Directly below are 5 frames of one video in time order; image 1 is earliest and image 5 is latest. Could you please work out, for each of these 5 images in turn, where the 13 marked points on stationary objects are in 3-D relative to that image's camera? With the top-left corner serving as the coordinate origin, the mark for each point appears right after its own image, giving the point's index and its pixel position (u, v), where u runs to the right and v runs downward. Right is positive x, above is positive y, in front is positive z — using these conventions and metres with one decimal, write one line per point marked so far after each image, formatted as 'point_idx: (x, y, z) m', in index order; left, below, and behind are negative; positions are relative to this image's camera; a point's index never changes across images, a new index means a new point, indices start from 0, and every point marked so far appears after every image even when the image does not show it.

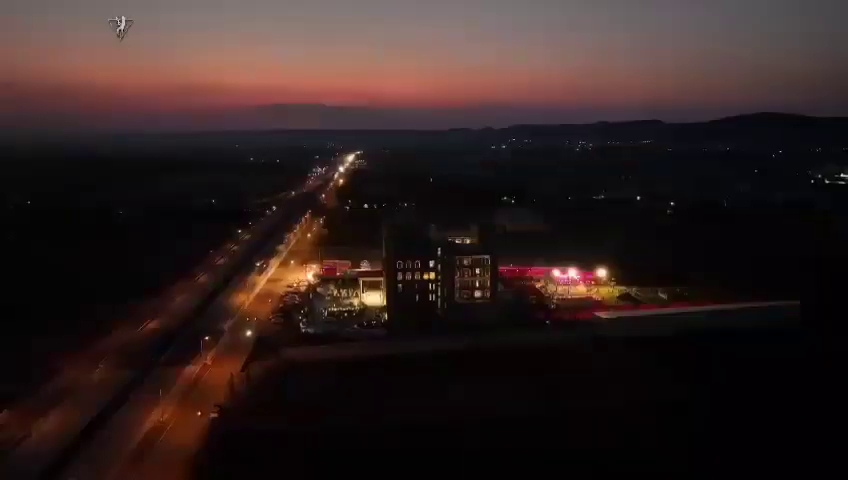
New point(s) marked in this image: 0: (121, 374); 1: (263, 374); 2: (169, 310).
0: (-5.6, -2.4, +11.5) m
1: (-3.0, -2.5, +11.8) m
2: (-6.2, -1.7, +15.4) m
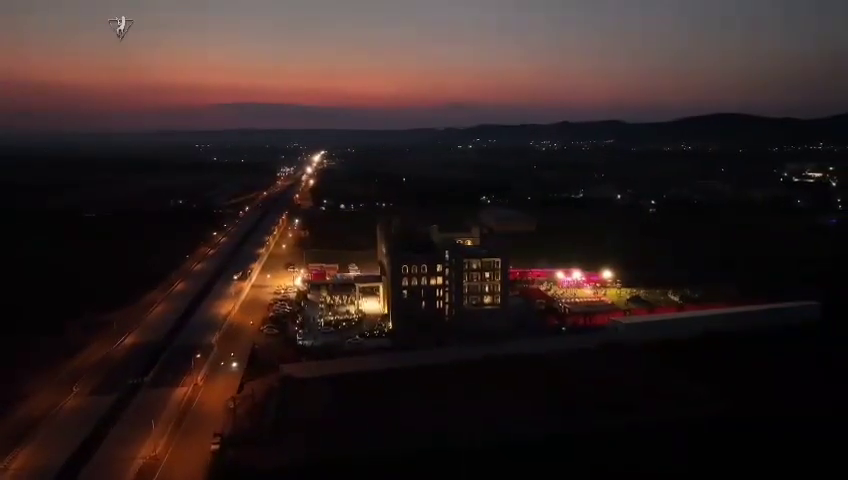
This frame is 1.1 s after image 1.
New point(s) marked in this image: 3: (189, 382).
0: (-5.2, -2.5, +10.1) m
1: (-2.7, -2.6, +10.5) m
2: (-6.1, -1.8, +13.9) m
3: (-4.0, -2.4, +10.7) m
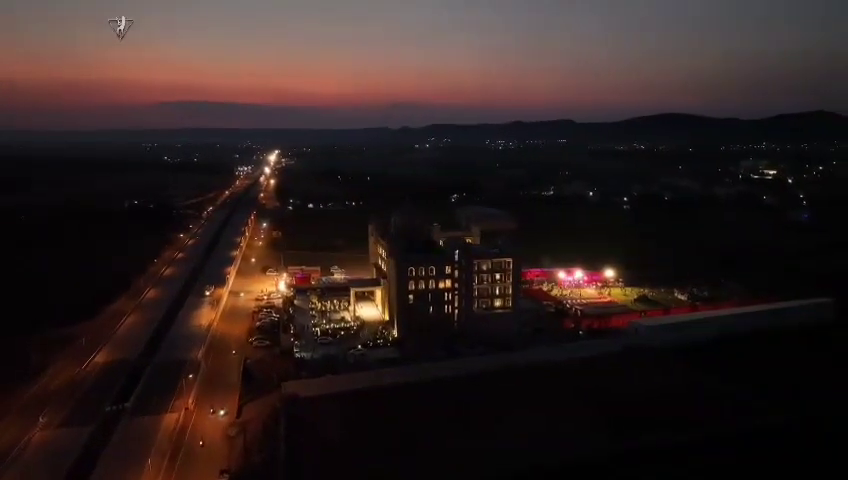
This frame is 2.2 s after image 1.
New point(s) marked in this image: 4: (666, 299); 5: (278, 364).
0: (-4.8, -2.6, +8.6) m
1: (-2.3, -2.6, +9.2) m
2: (-6.0, -1.9, +12.3) m
3: (-3.6, -2.4, +9.2) m
4: (+5.9, -1.4, +15.2) m
5: (-2.6, -2.2, +11.1) m
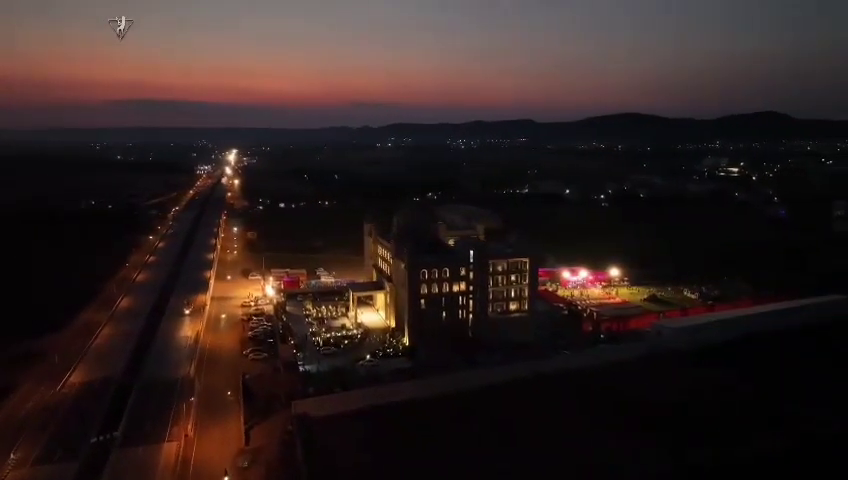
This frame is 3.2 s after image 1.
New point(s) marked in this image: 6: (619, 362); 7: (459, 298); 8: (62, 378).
0: (-4.3, -2.6, +7.3) m
1: (-1.9, -2.6, +8.1) m
2: (-5.7, -1.9, +10.9) m
3: (-3.2, -2.5, +8.0) m
4: (+5.9, -1.4, +14.6) m
5: (-2.3, -2.2, +10.0) m
6: (+3.6, -2.2, +11.4) m
7: (+0.6, -1.1, +11.8) m
8: (-5.6, -2.1, +9.7) m
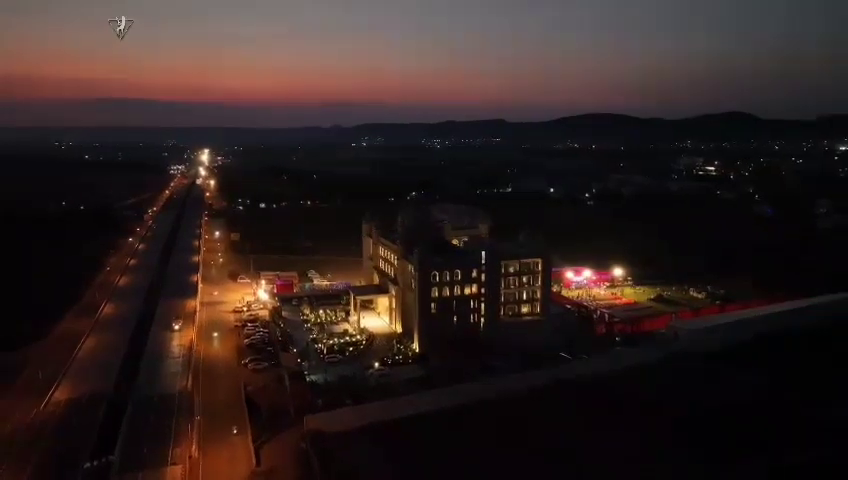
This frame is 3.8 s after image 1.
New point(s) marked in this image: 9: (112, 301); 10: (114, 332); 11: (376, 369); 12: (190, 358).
0: (-3.9, -2.6, +6.5) m
1: (-1.5, -2.6, +7.4) m
2: (-5.5, -2.0, +10.0) m
3: (-2.8, -2.5, +7.3) m
4: (+5.9, -1.3, +14.3) m
5: (-2.0, -2.2, +9.3) m
6: (+3.8, -2.2, +10.9) m
7: (+0.8, -1.1, +11.2) m
8: (-5.3, -2.2, +8.8) m
9: (-6.8, -1.3, +13.6) m
10: (-5.7, -1.7, +11.5) m
11: (-0.8, -2.1, +10.1) m
12: (-3.8, -1.9, +10.3) m
